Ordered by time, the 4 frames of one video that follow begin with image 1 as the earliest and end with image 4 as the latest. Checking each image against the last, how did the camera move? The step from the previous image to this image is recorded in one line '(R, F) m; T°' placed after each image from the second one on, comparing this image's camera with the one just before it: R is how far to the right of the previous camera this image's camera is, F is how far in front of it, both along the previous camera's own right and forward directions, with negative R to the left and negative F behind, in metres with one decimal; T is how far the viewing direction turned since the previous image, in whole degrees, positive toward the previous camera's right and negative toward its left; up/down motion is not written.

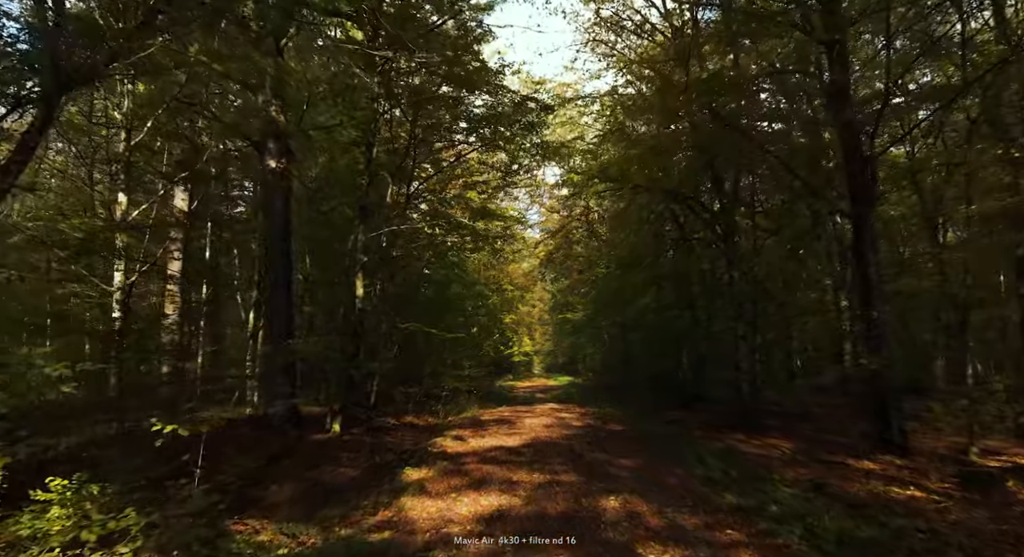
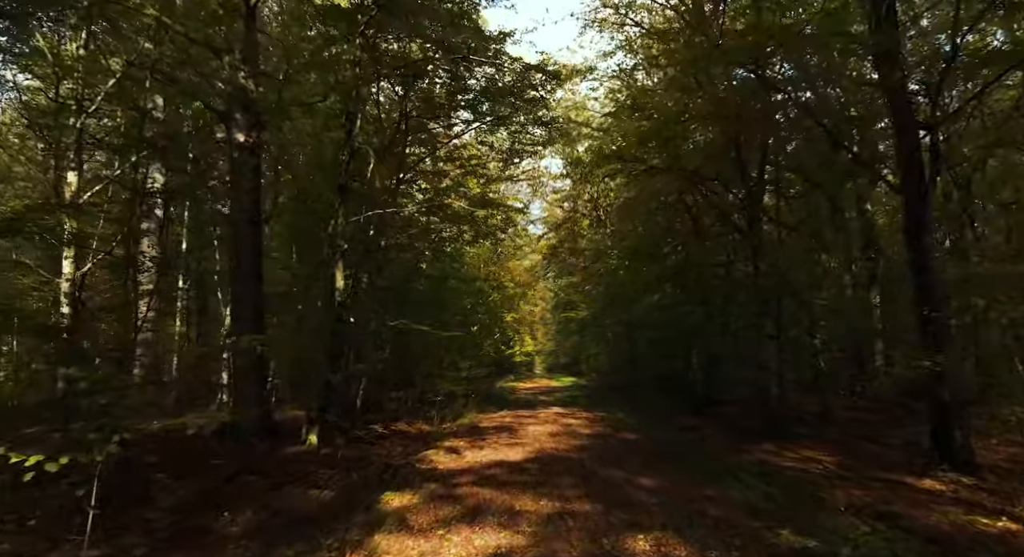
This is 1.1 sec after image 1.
(0.0, +1.5) m; 0°
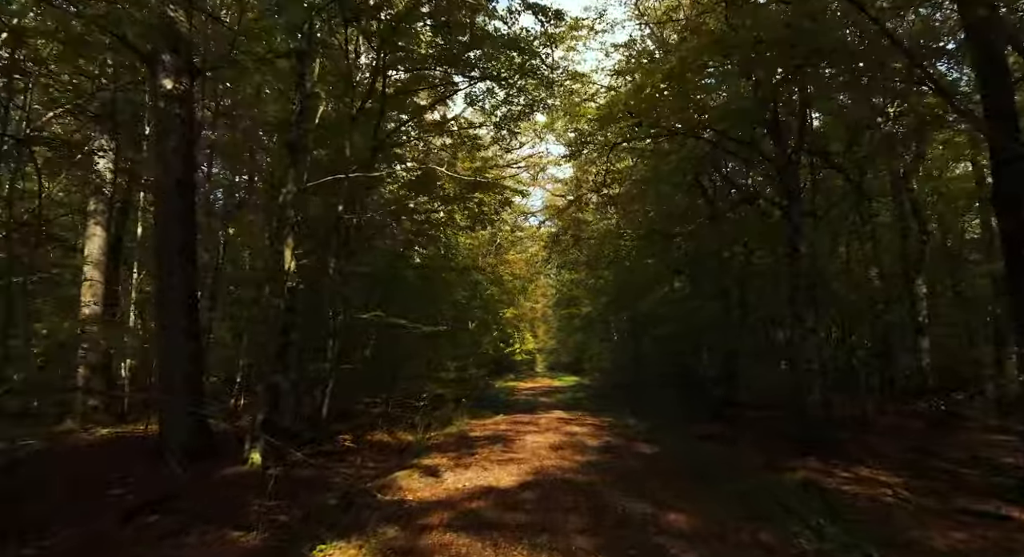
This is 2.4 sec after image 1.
(+0.1, +2.0) m; 0°
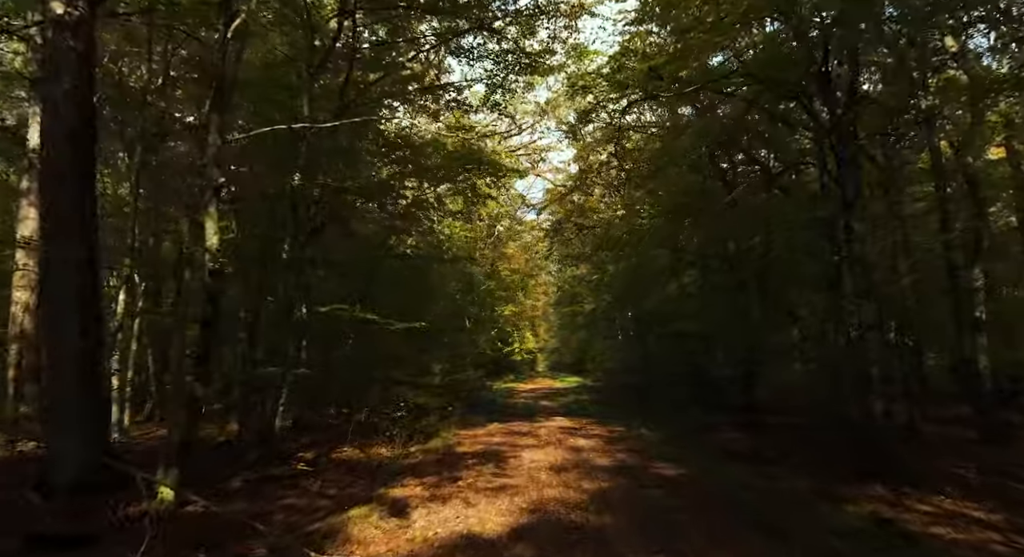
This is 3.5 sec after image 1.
(+0.1, +1.9) m; 0°
